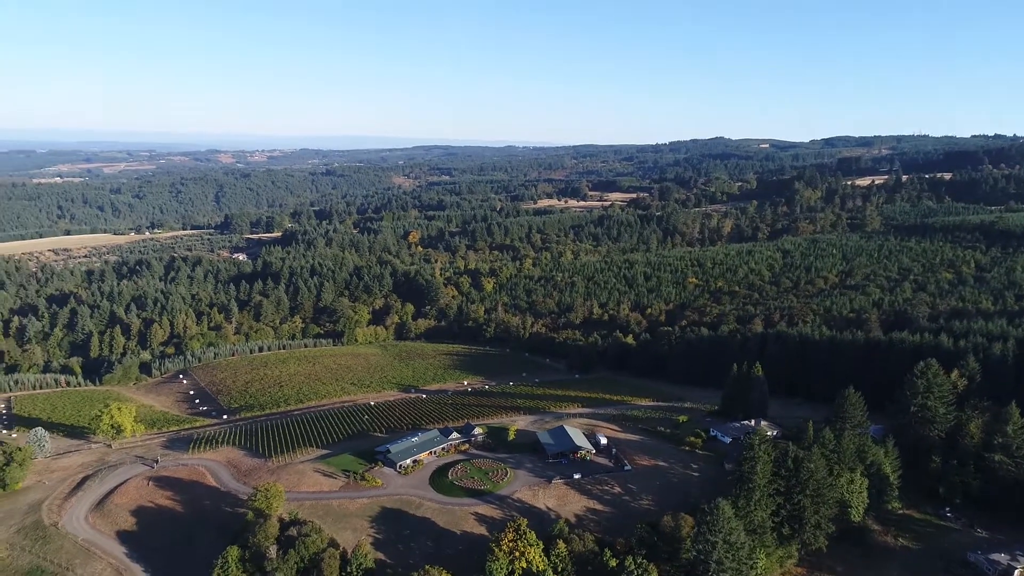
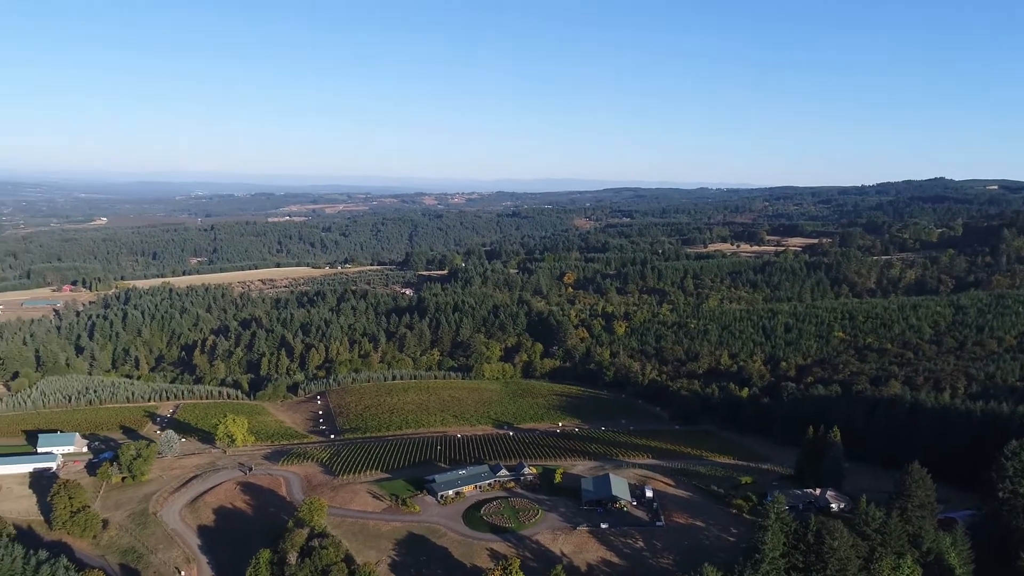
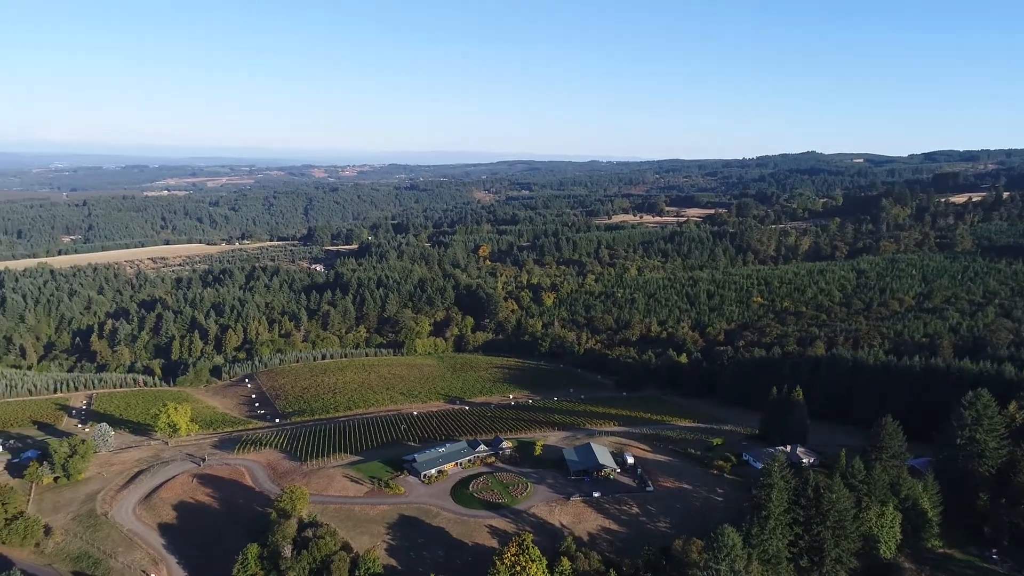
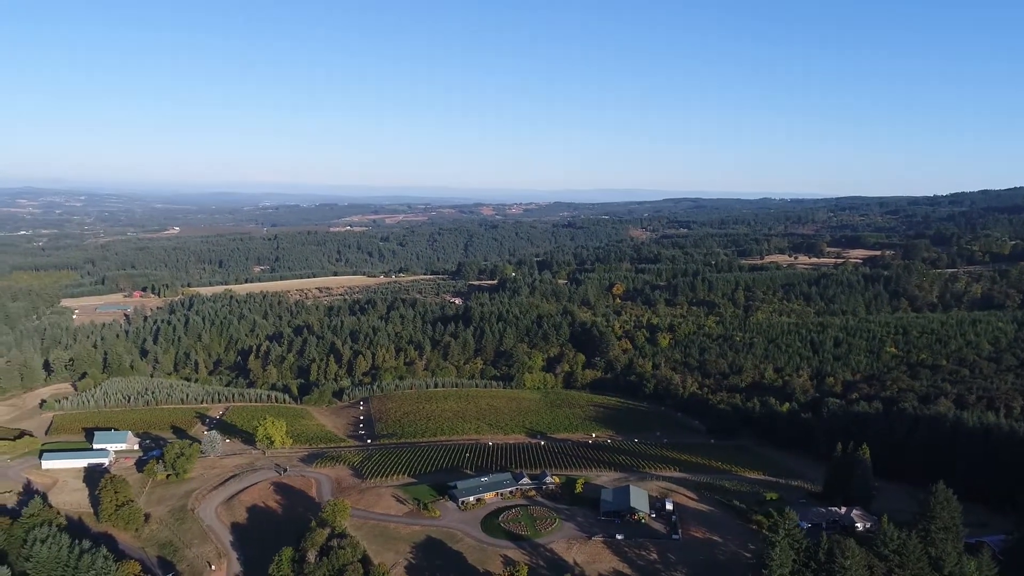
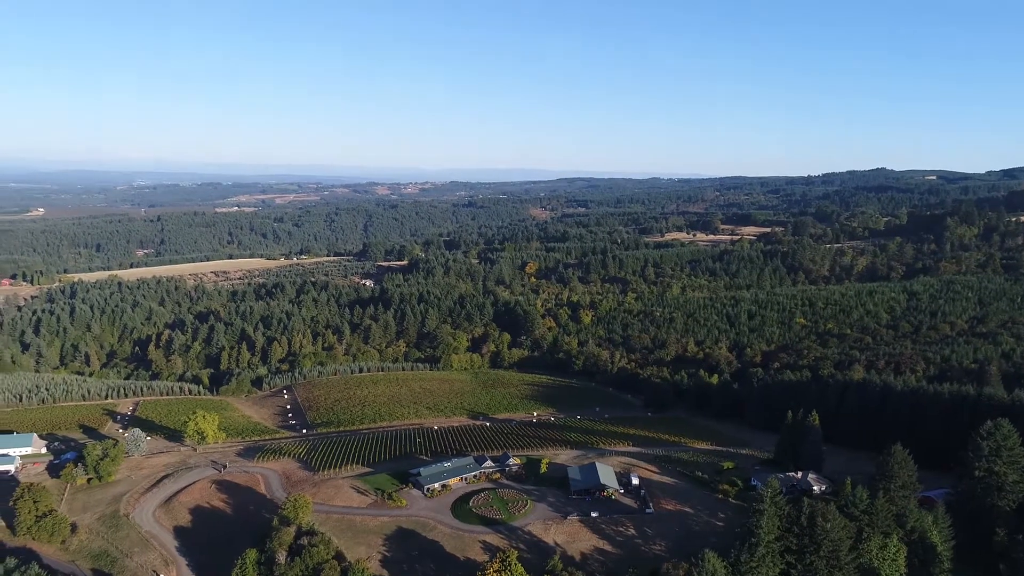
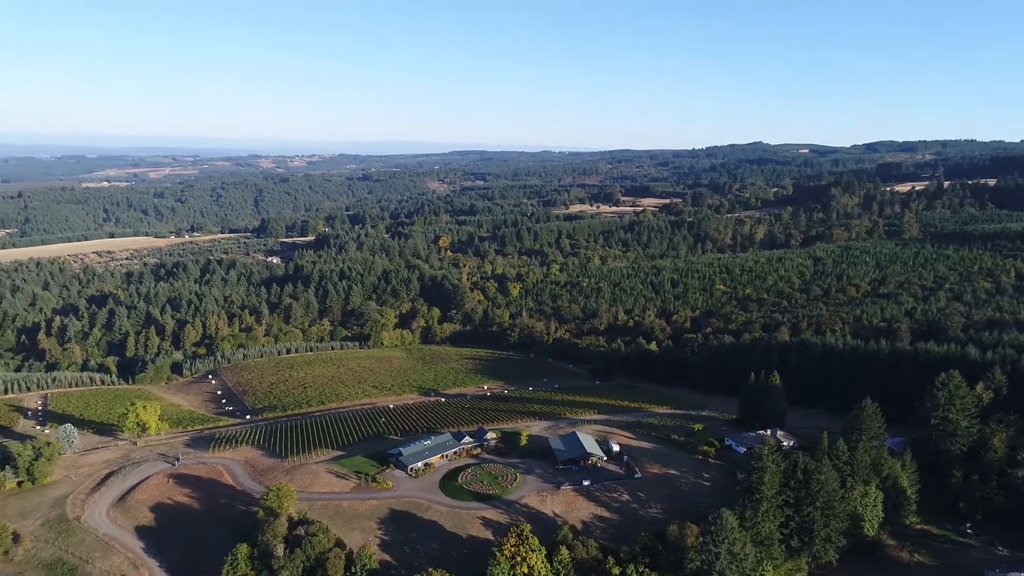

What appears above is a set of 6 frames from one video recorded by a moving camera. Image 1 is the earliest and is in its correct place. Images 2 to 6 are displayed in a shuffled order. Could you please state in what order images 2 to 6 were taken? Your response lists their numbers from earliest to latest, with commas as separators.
6, 3, 5, 2, 4
